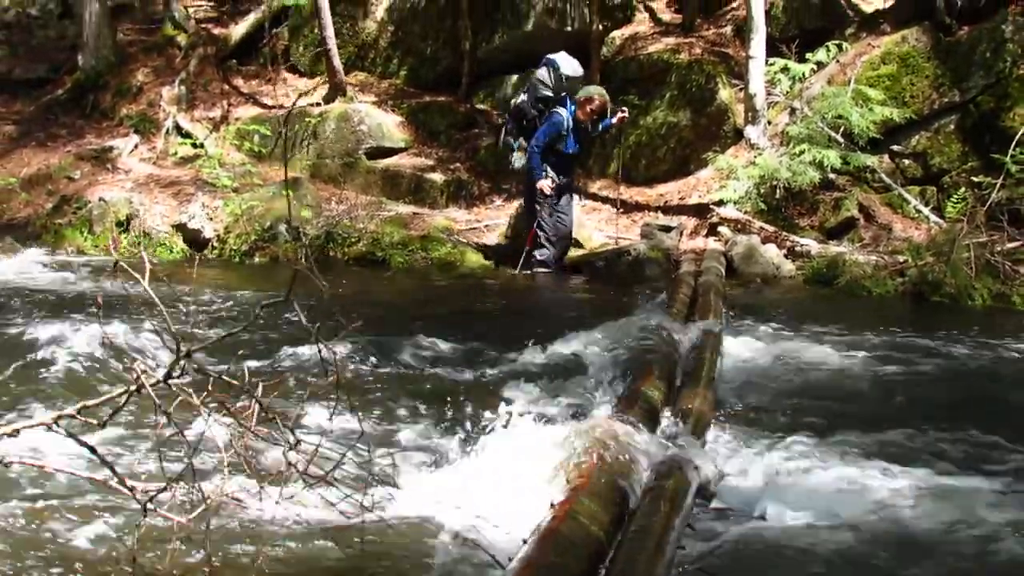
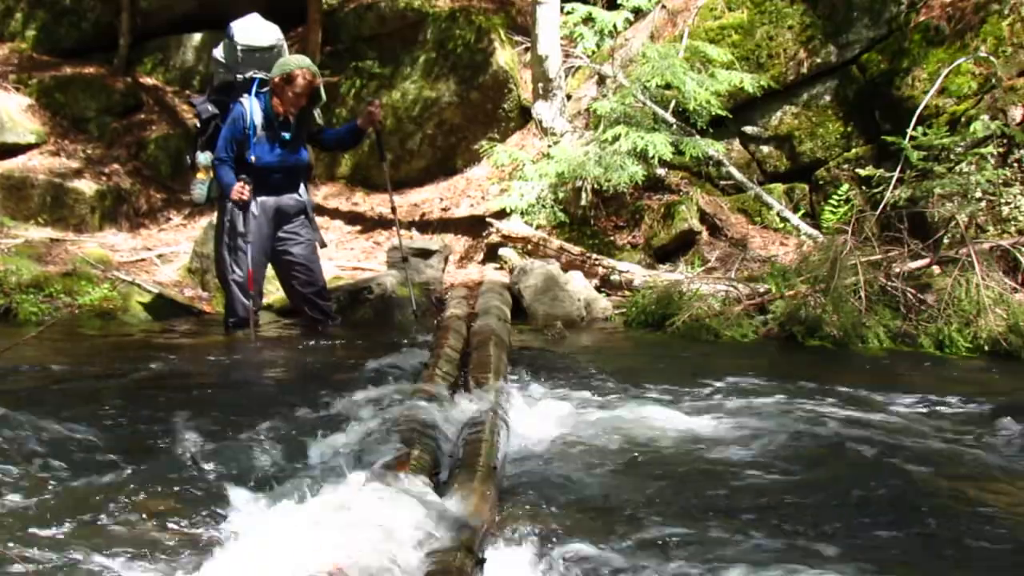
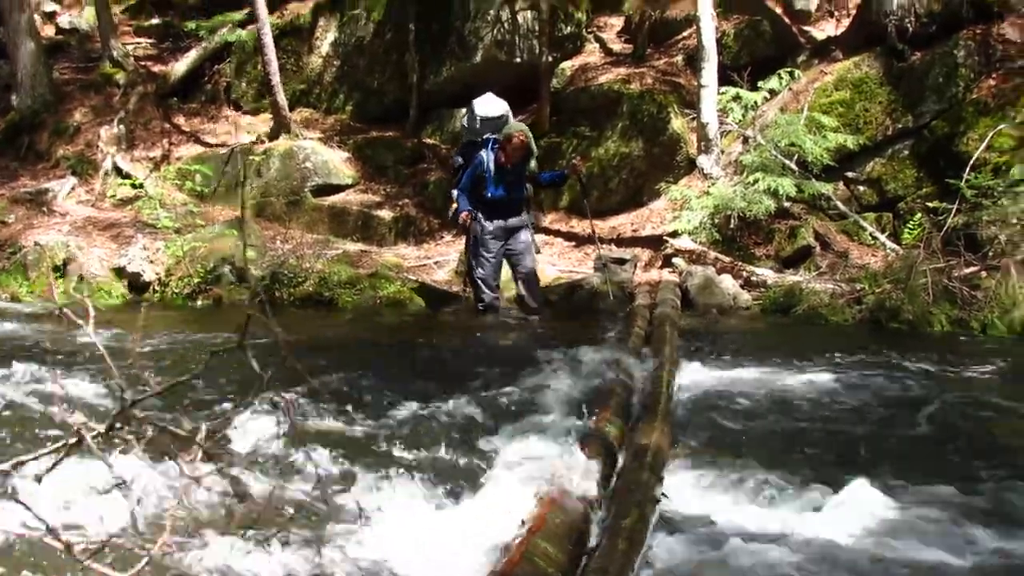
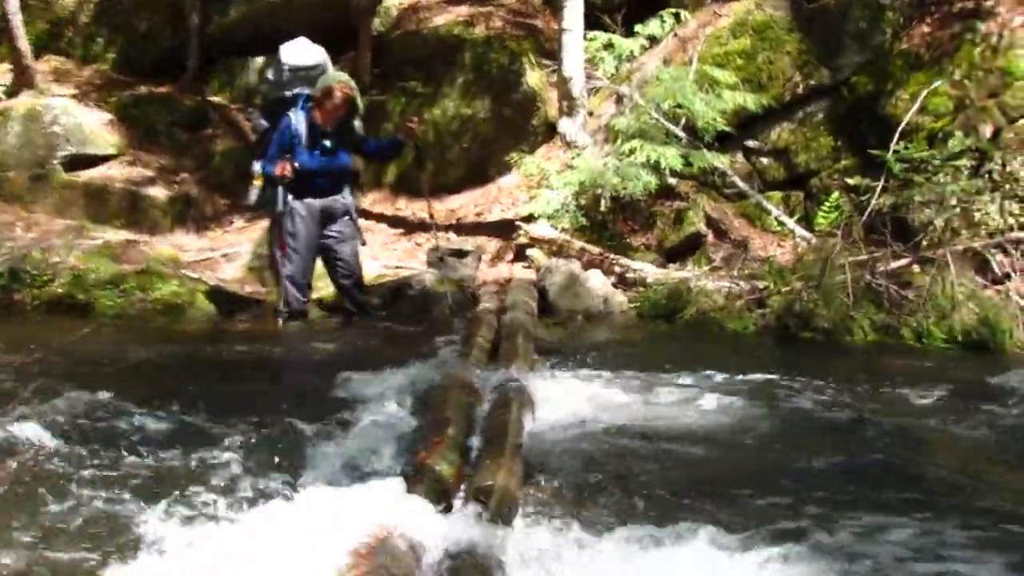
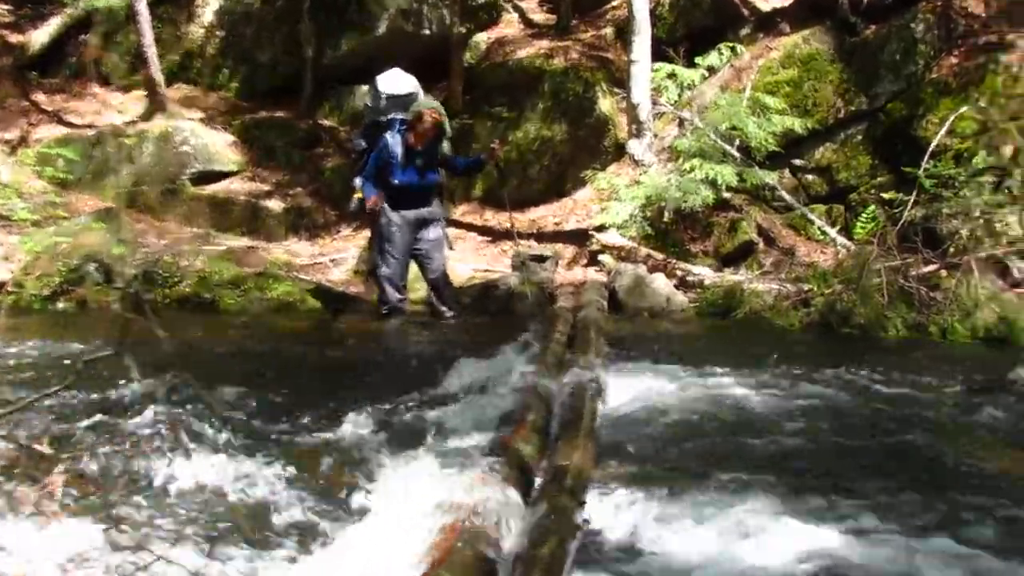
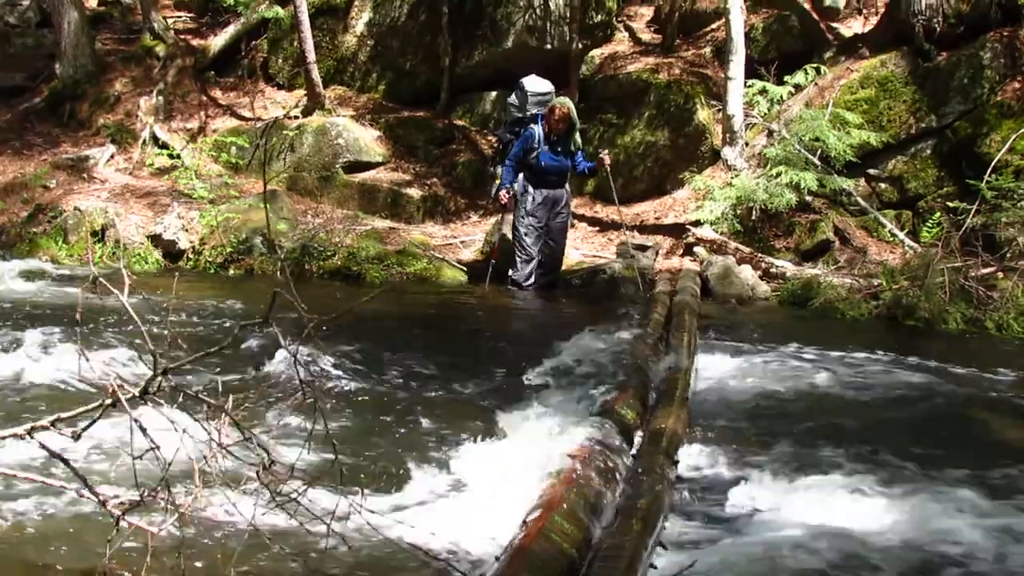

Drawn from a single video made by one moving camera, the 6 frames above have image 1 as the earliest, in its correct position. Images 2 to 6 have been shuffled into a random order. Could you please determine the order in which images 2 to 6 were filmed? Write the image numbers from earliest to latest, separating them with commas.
6, 3, 5, 4, 2
